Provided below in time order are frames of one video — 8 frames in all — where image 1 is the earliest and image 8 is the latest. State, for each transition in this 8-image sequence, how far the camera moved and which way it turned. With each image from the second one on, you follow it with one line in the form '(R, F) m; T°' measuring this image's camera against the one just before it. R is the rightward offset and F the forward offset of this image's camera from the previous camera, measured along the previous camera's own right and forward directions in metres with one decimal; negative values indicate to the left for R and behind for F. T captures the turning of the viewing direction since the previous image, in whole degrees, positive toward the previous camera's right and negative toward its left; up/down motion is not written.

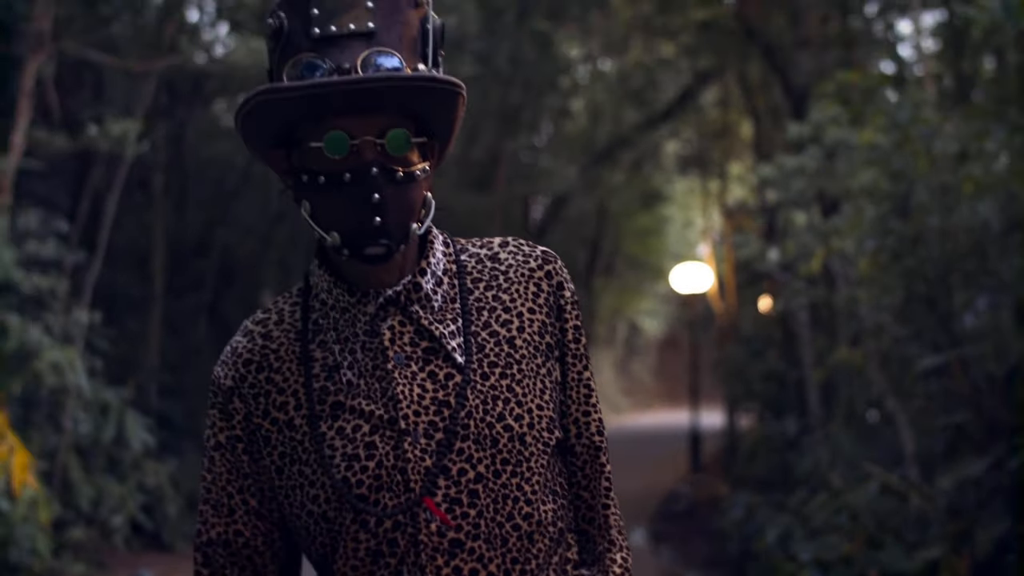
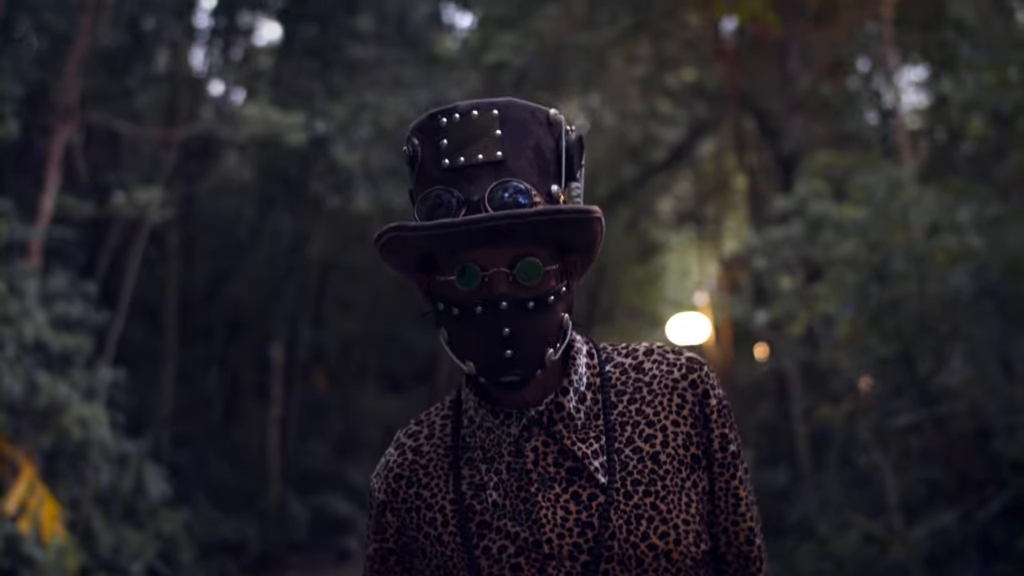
(0.0, -0.5) m; 0°
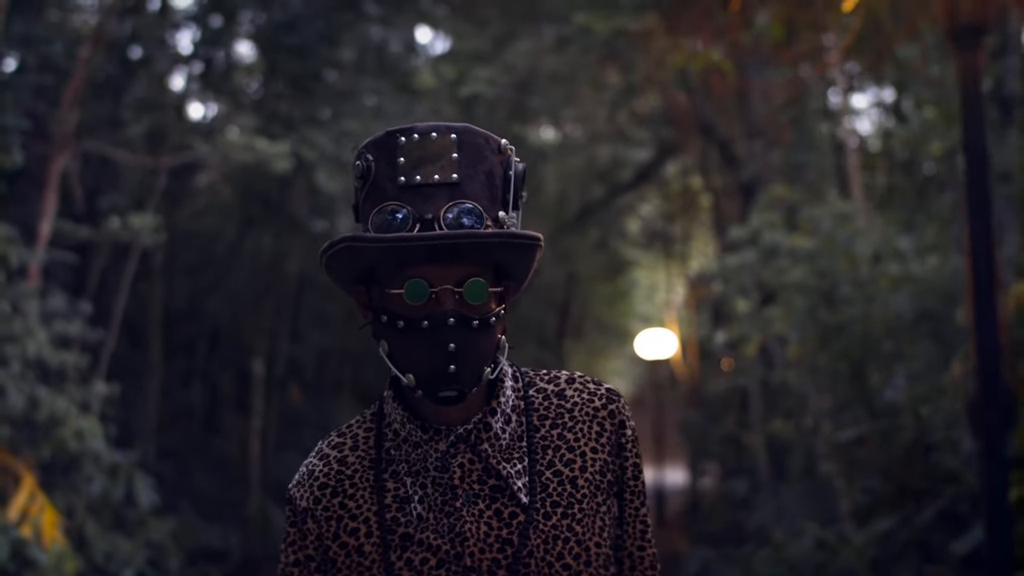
(0.0, -0.6) m; +1°
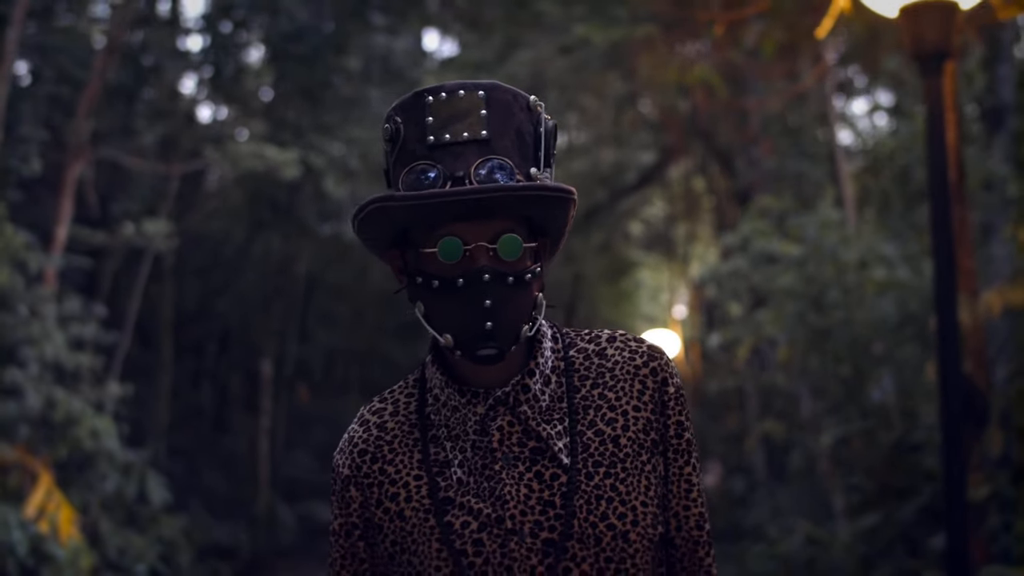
(0.0, -0.3) m; 0°
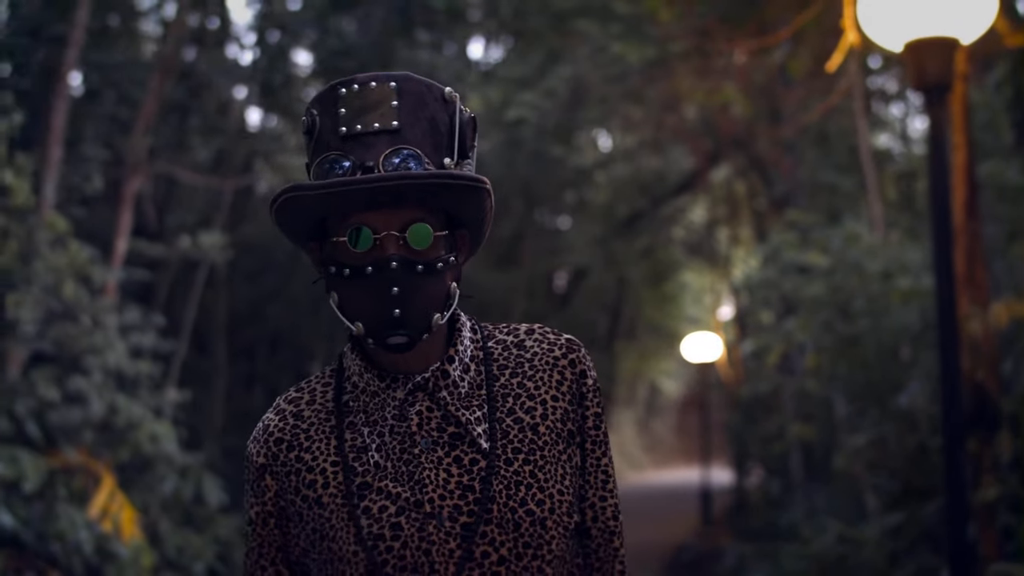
(0.0, -0.4) m; -2°
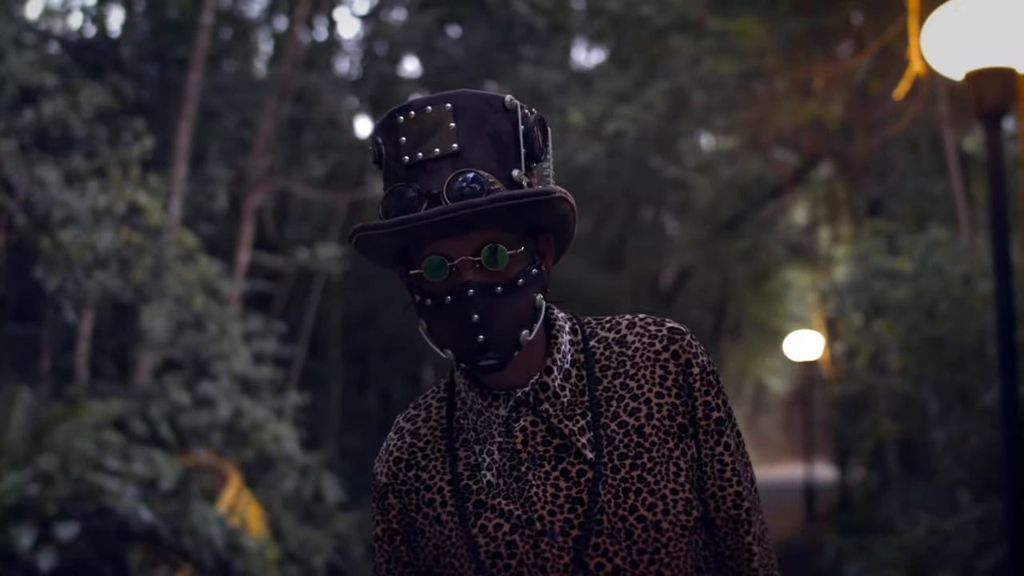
(0.0, -0.6) m; -4°
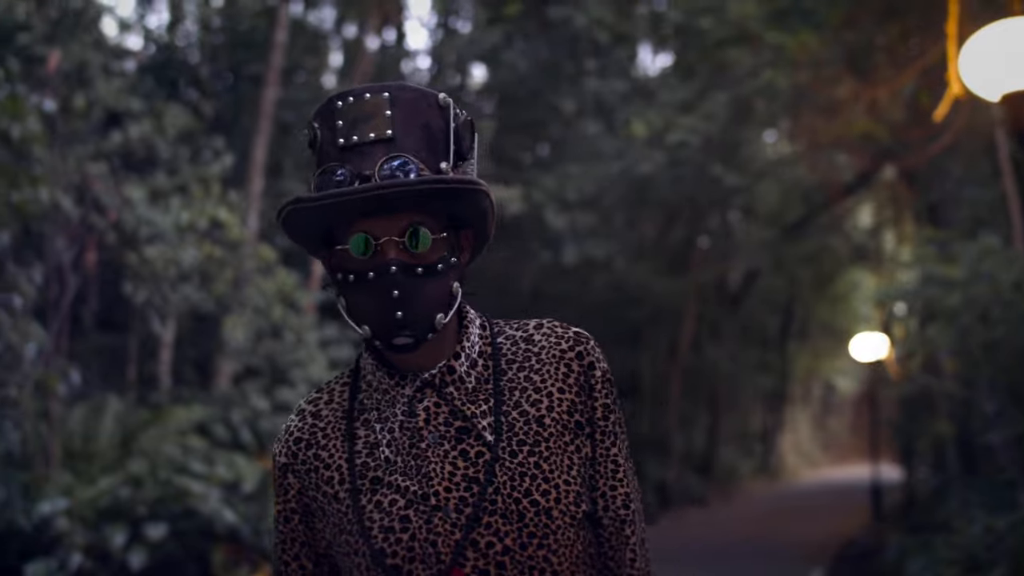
(0.0, -0.4) m; -2°
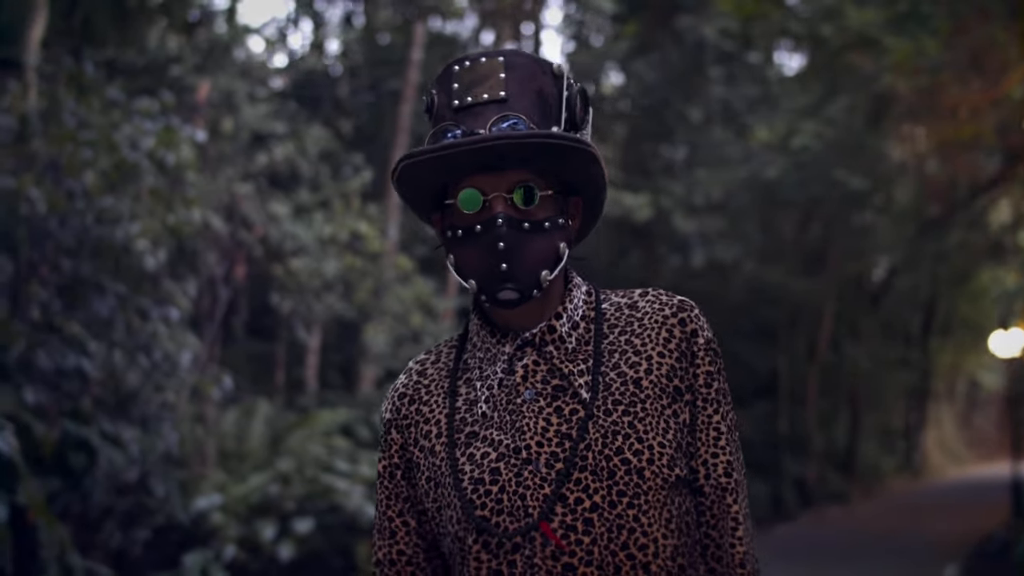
(+0.1, -0.5) m; -5°
